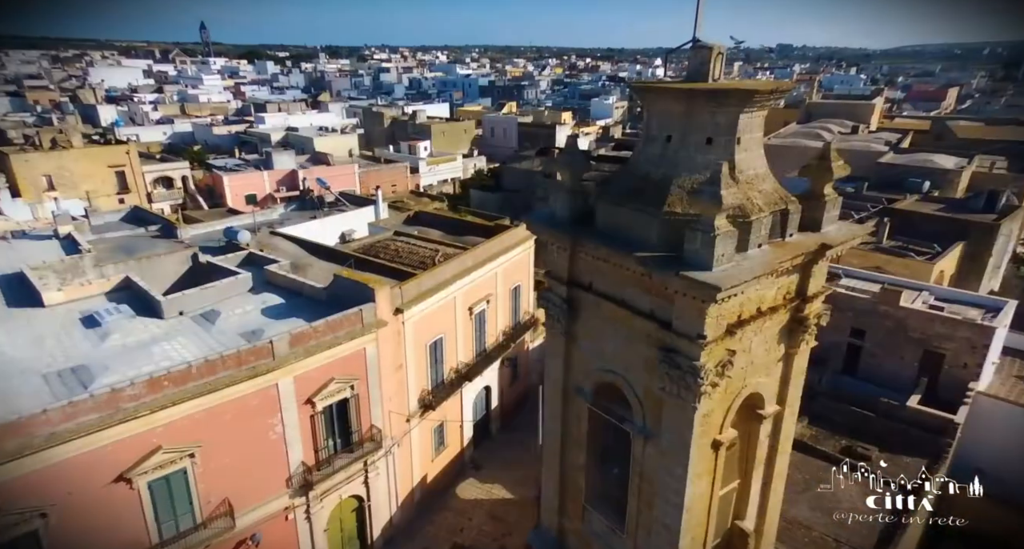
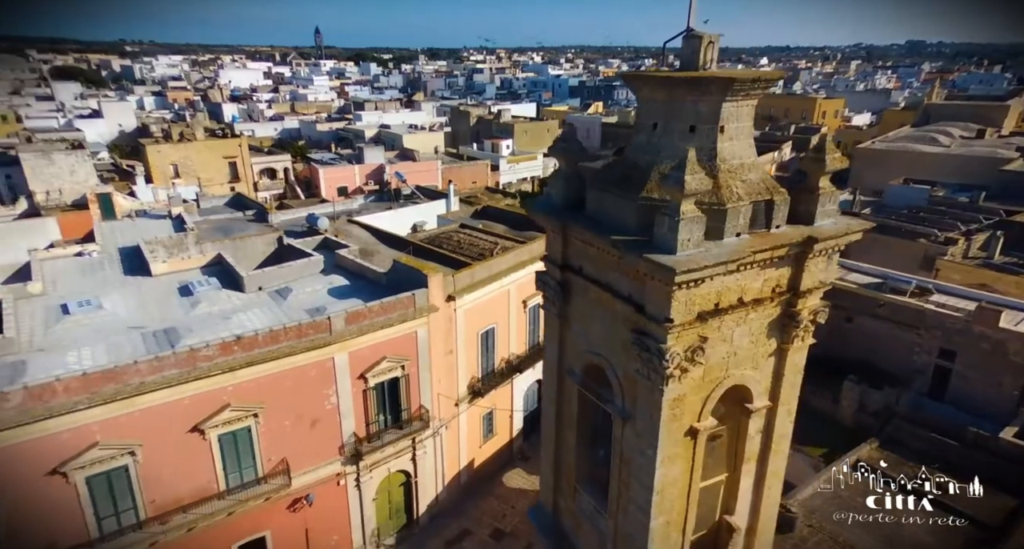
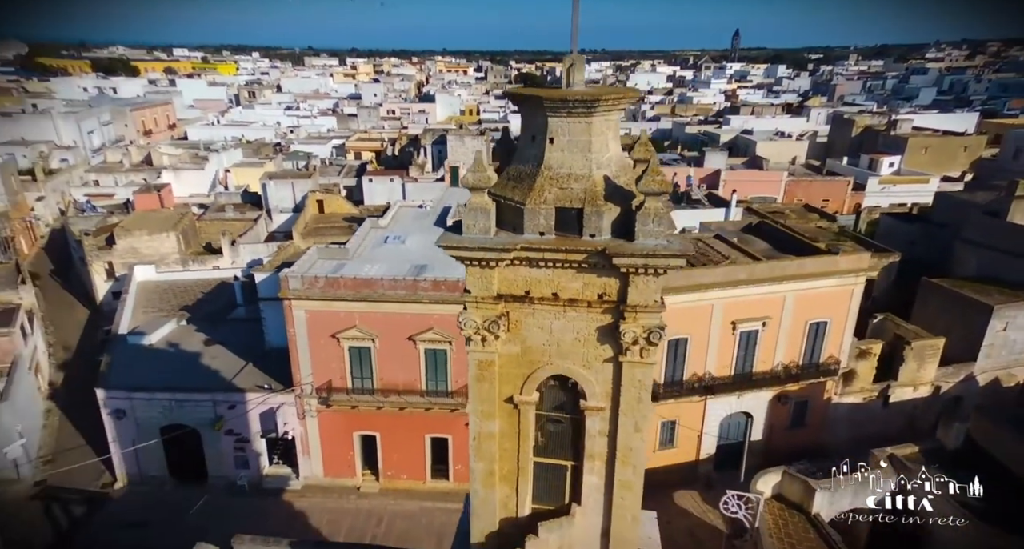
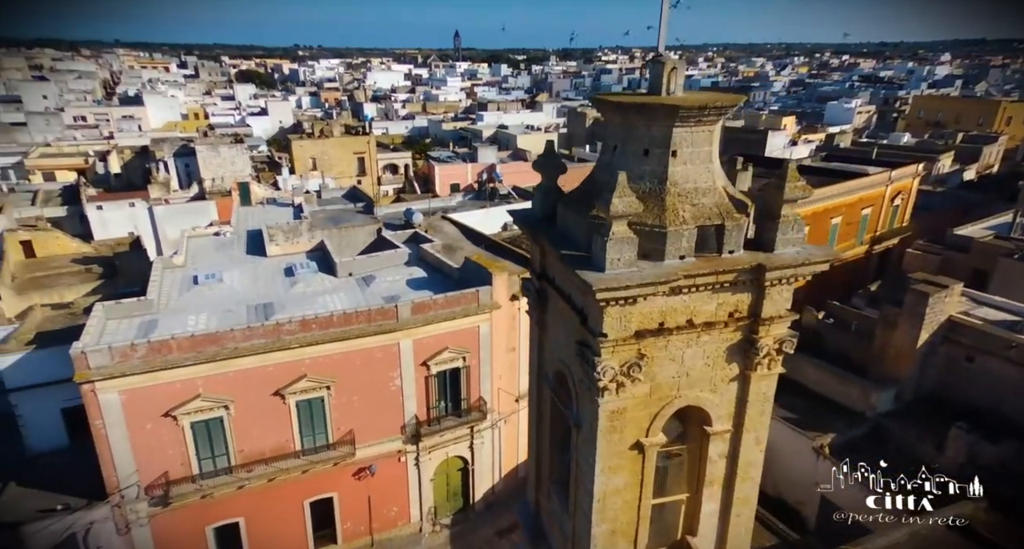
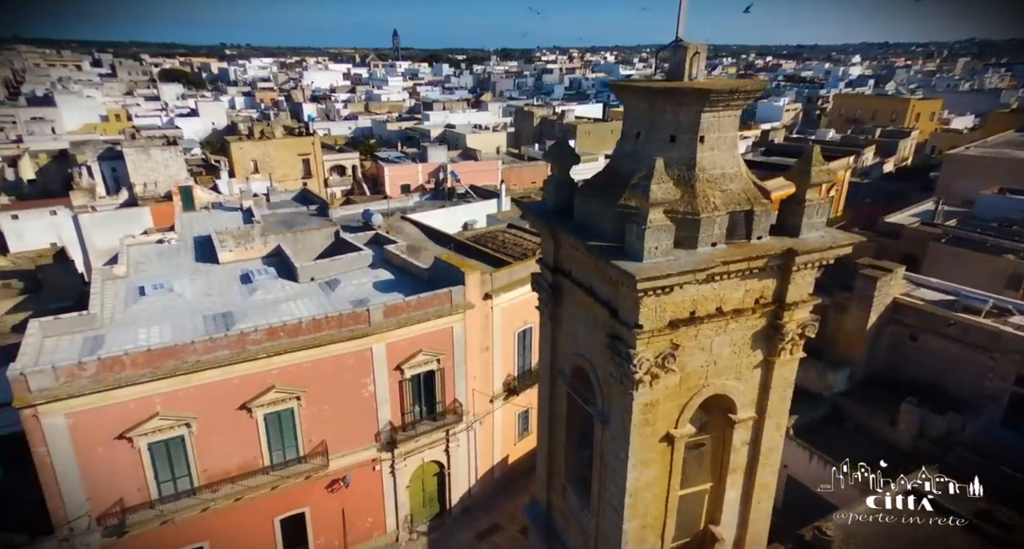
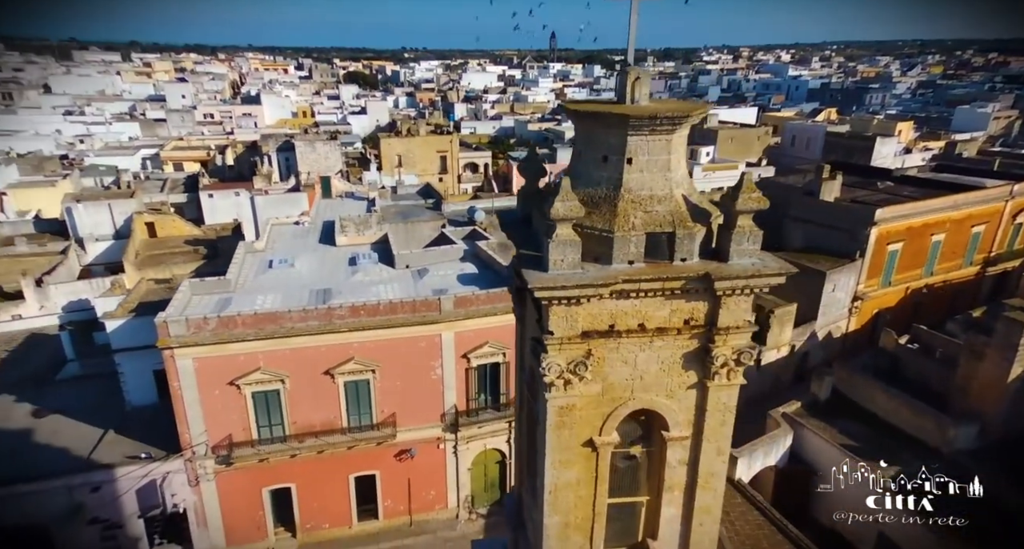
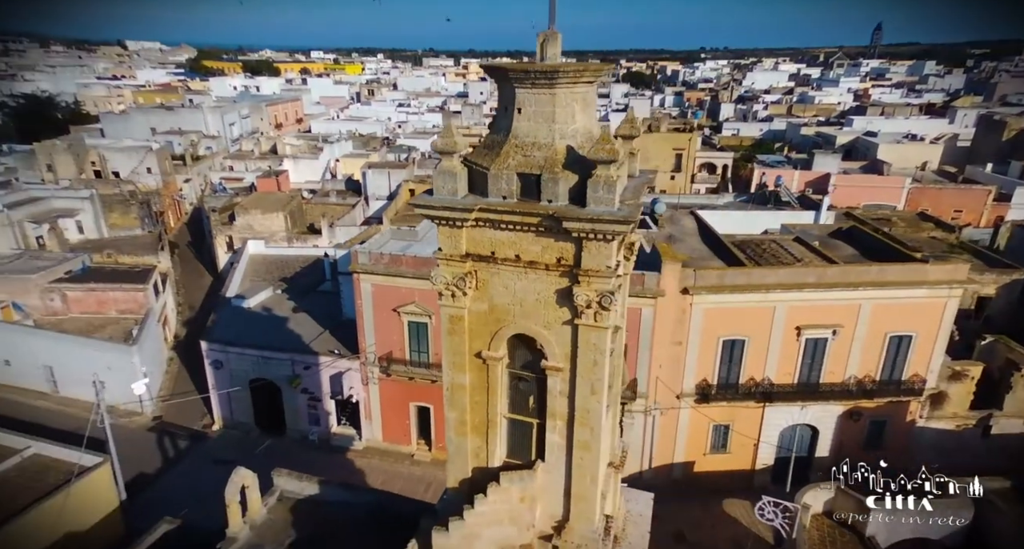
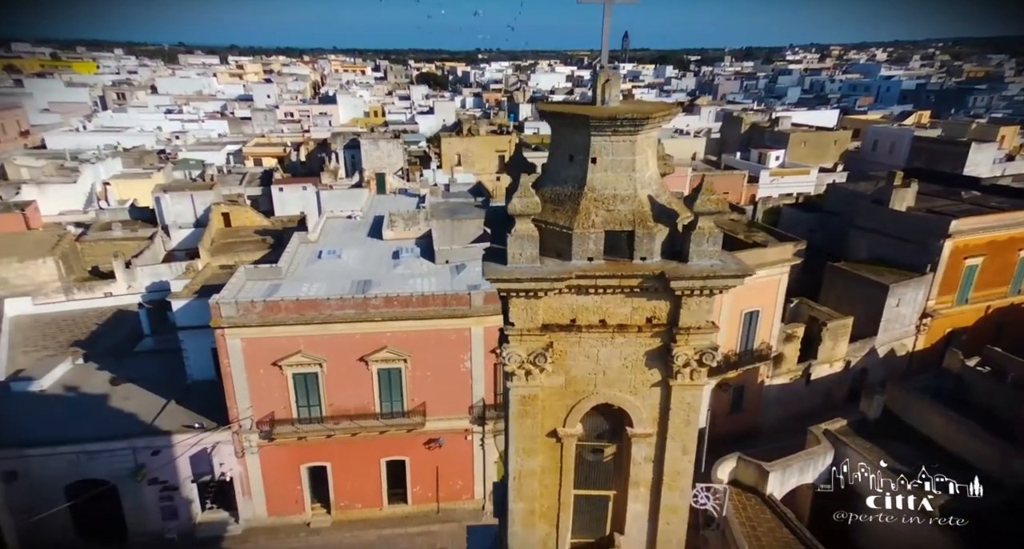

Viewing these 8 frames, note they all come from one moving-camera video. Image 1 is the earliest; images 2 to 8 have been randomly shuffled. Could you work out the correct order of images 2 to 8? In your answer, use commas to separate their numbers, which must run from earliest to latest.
2, 5, 4, 6, 8, 3, 7
